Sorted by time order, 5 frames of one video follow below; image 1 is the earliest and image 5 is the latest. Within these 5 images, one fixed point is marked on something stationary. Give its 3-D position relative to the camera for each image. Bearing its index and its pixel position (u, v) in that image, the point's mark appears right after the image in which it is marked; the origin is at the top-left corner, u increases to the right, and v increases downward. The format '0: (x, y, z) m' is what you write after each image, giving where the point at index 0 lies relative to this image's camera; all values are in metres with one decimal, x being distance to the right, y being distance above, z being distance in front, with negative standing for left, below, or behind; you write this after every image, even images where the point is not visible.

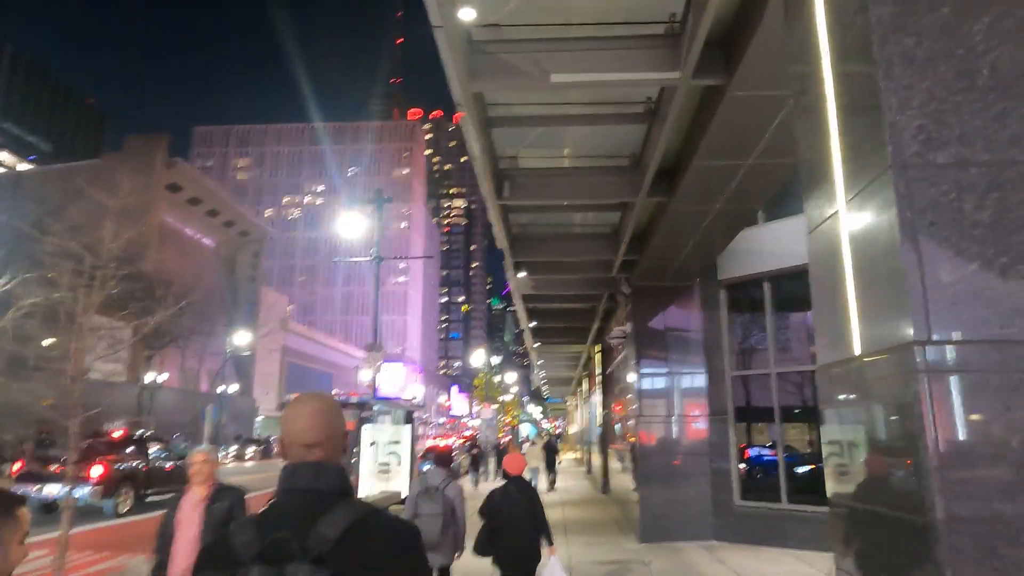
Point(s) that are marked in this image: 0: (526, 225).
0: (+0.2, +1.1, +11.2) m
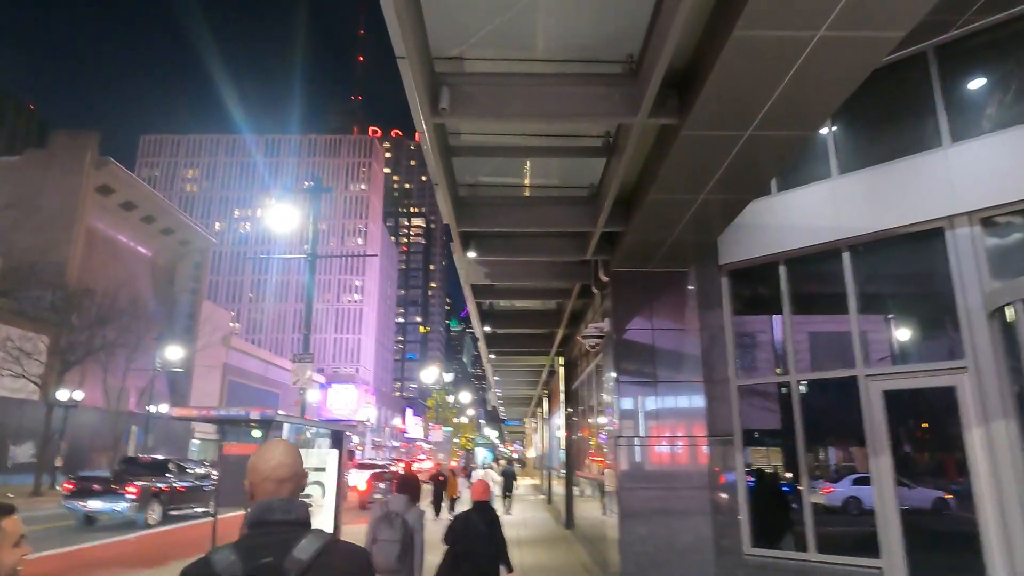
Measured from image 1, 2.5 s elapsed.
0: (-0.4, +1.4, +8.4) m
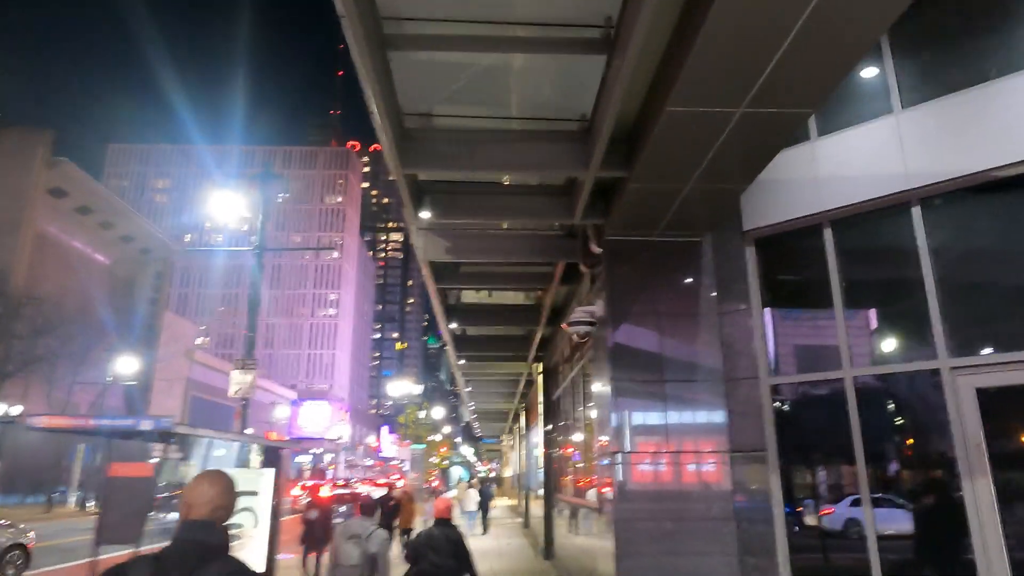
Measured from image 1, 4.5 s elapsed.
0: (-0.8, +1.8, +6.2) m
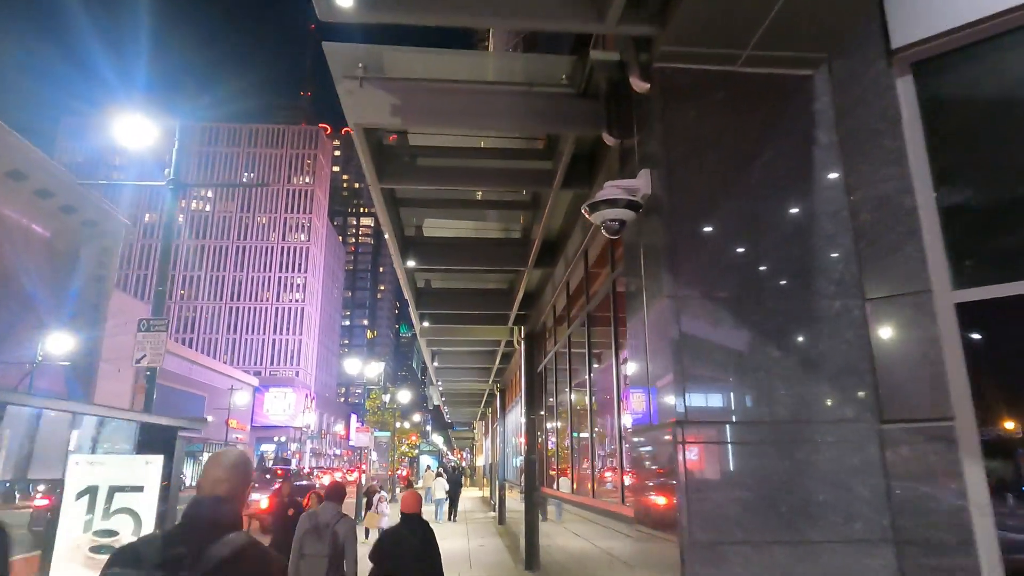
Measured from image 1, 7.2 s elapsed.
0: (-0.8, +2.7, +2.9) m
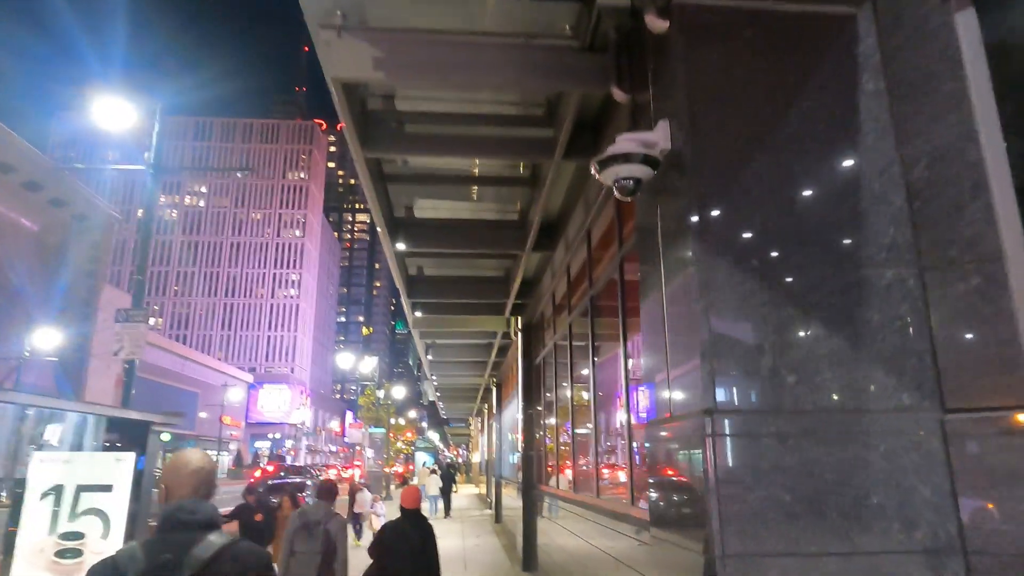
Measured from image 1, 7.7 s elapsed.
0: (-0.8, +2.9, +2.3) m
